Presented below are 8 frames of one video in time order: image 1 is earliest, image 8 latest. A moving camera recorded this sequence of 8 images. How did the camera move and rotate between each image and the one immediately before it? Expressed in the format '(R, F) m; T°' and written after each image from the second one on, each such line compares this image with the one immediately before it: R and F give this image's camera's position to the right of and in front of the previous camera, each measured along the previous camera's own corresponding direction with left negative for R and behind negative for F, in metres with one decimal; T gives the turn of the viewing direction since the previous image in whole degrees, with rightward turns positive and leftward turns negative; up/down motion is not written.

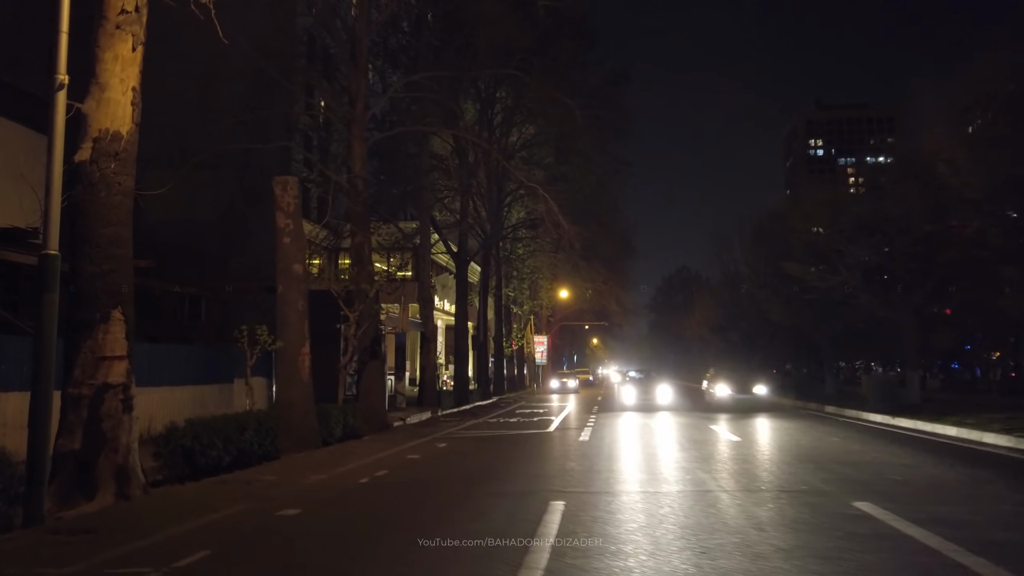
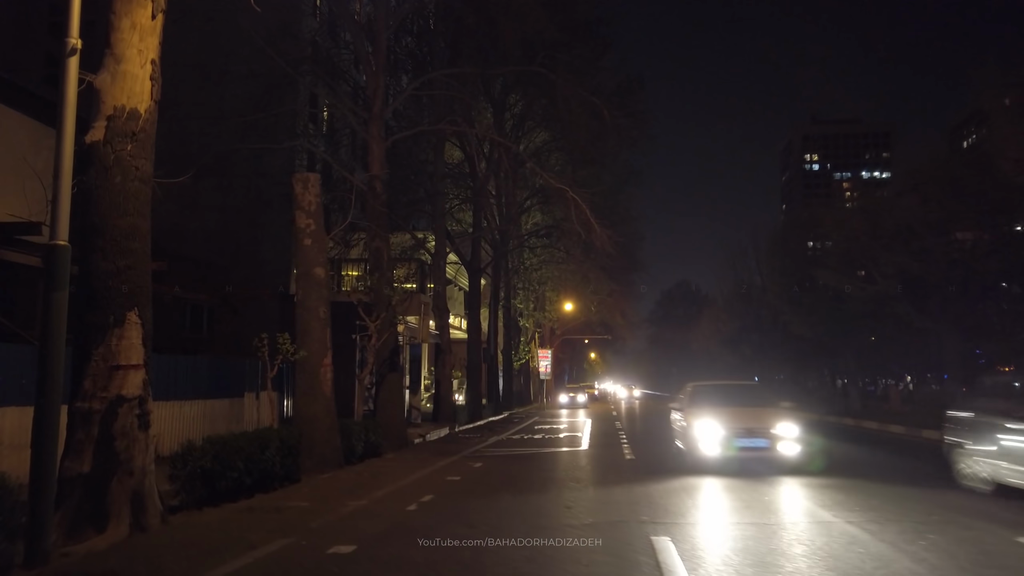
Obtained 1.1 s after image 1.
(-1.0, +1.4) m; 0°
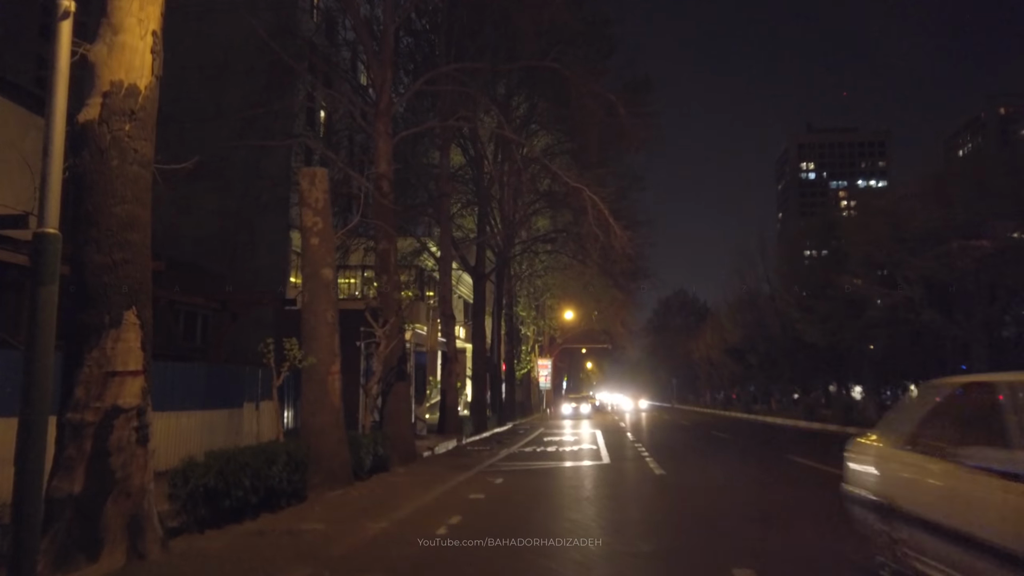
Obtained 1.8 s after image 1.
(-0.6, +1.1) m; 0°
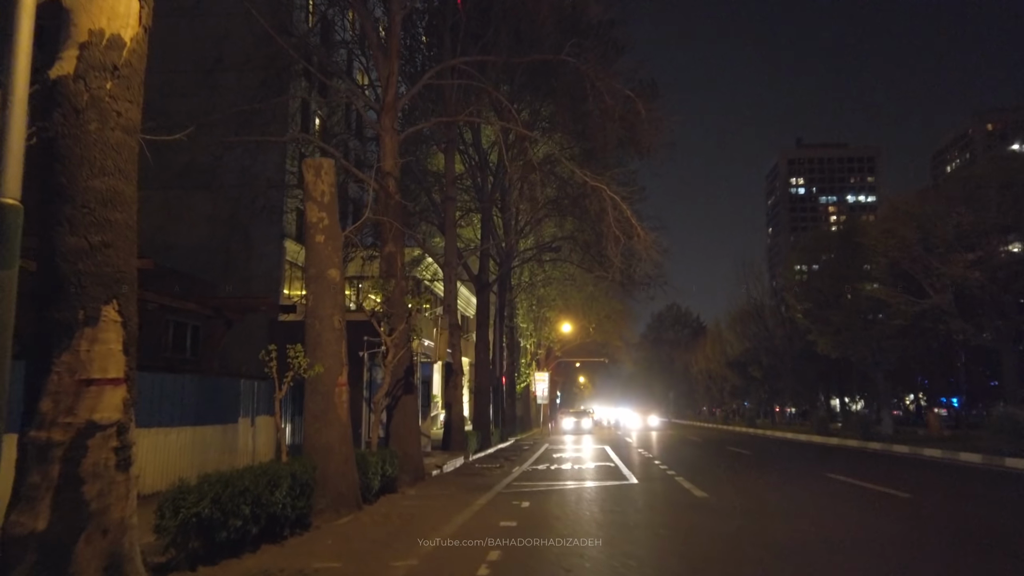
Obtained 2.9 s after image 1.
(-0.7, +1.5) m; +1°
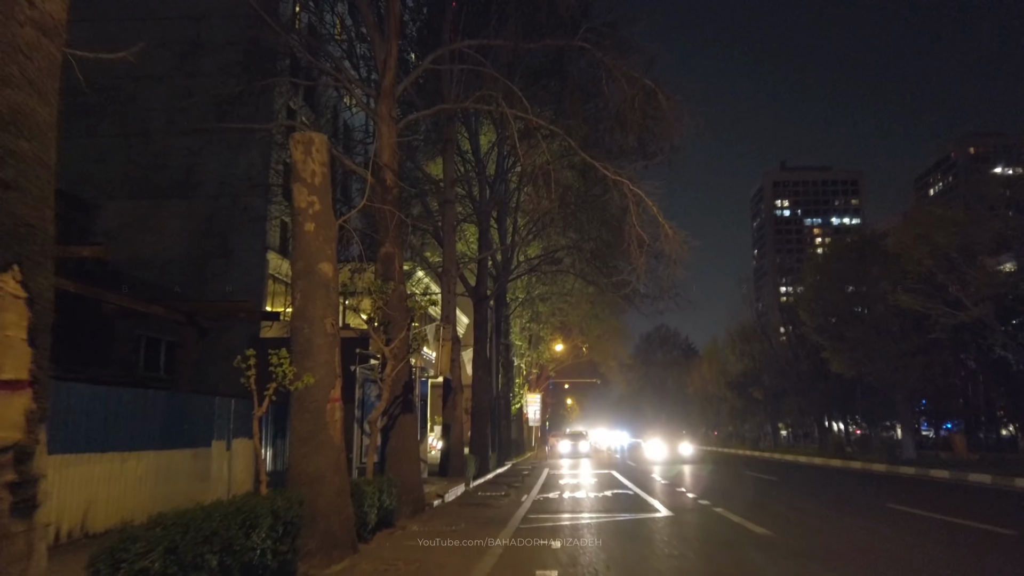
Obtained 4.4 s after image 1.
(-0.6, +2.2) m; +1°
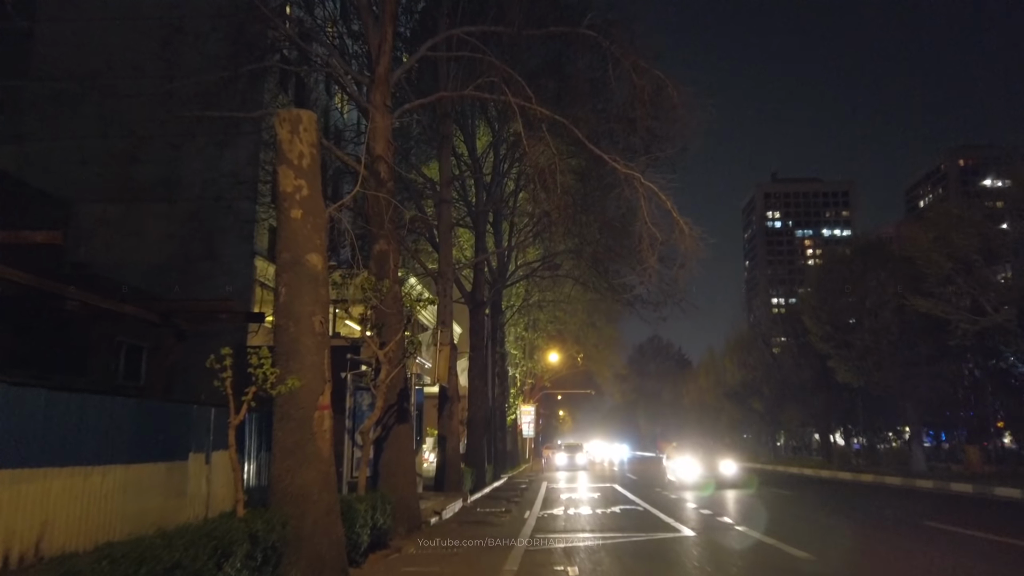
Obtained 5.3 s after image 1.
(-0.3, +1.3) m; +1°
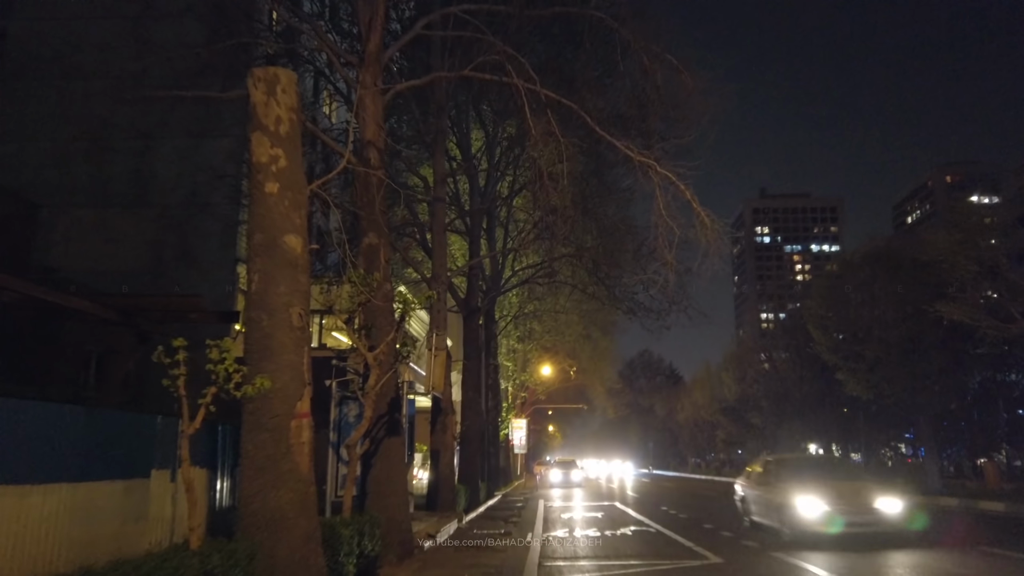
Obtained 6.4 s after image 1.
(-0.3, +1.6) m; +1°
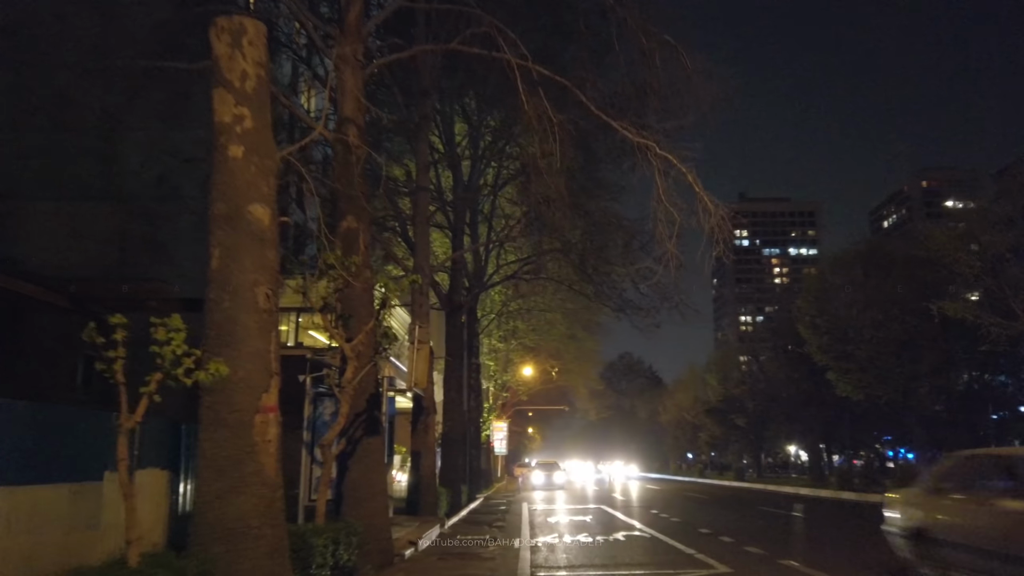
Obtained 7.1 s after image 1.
(-0.2, +1.0) m; +1°
